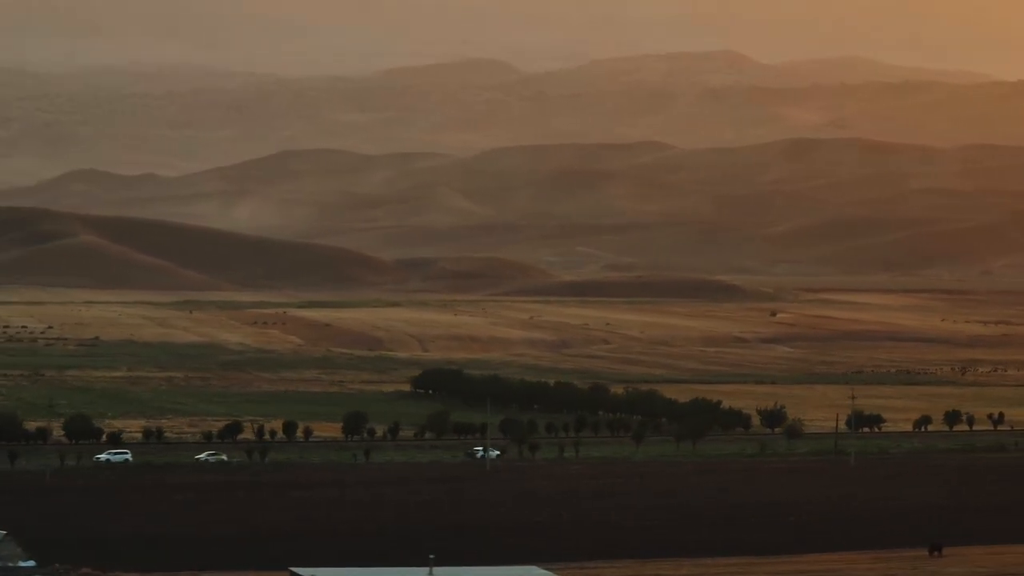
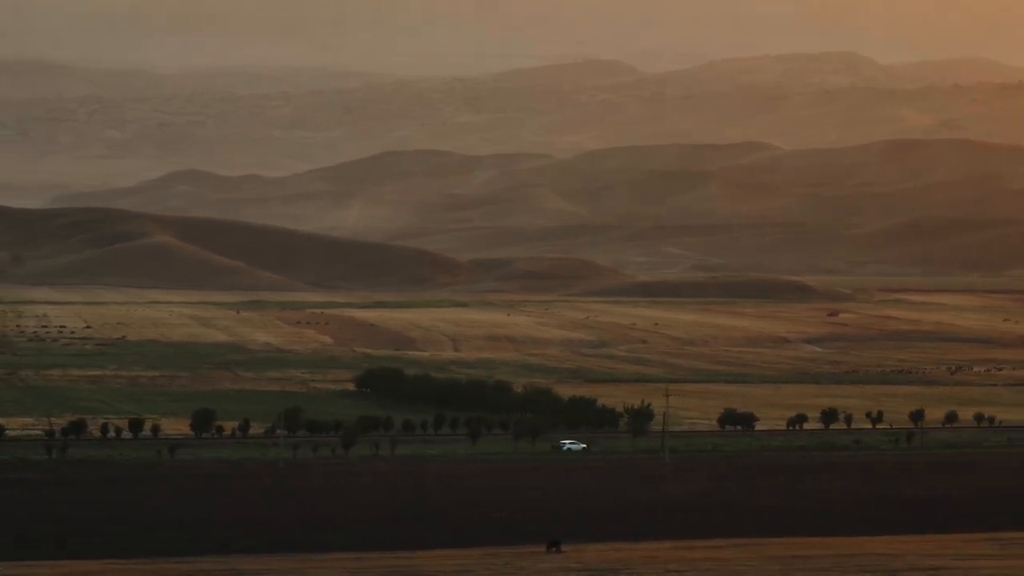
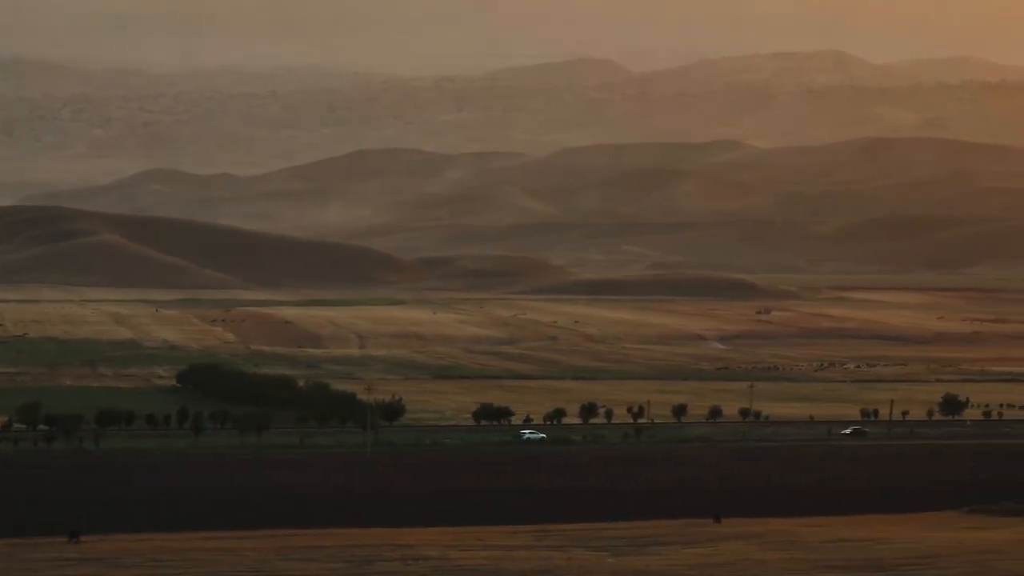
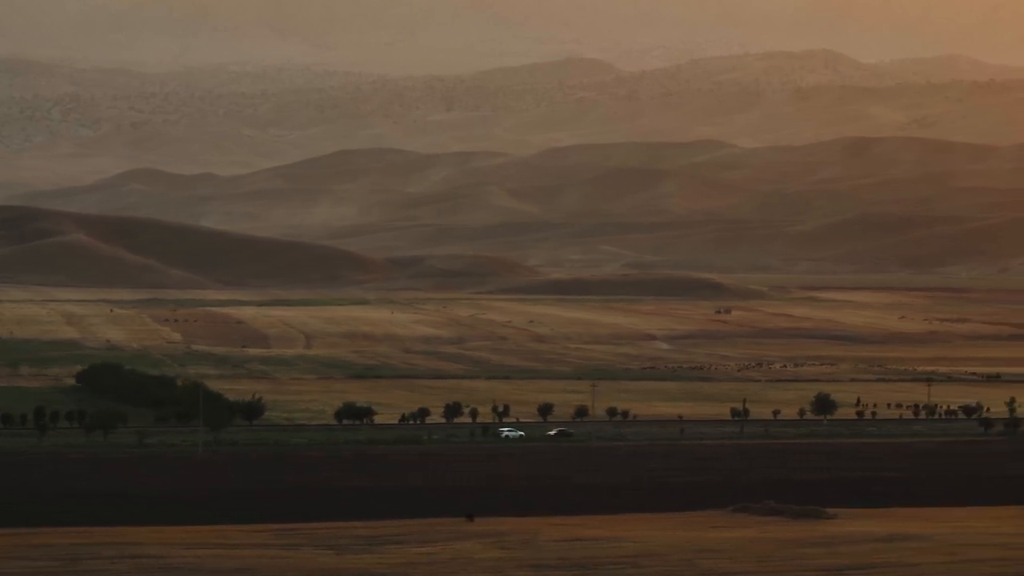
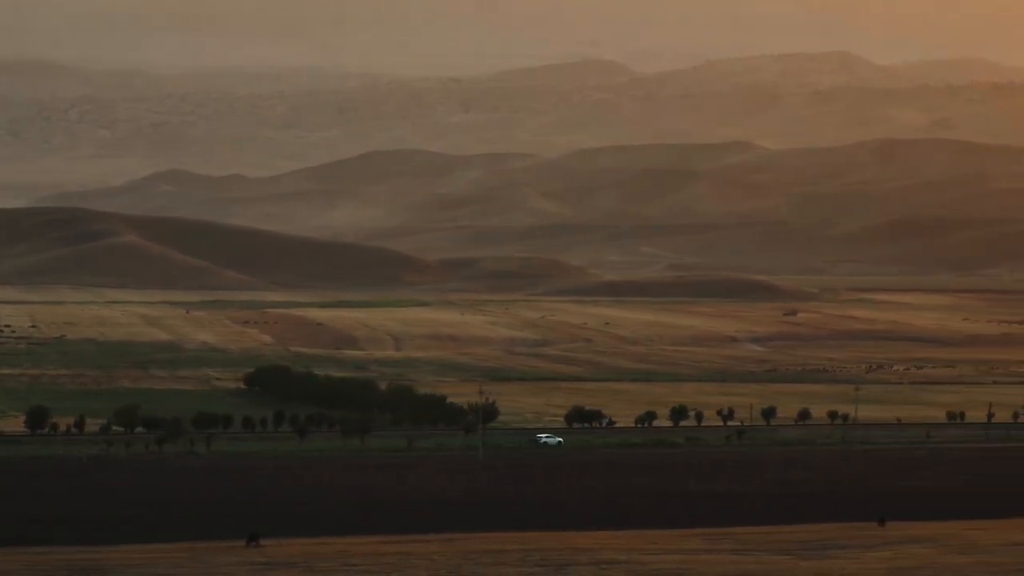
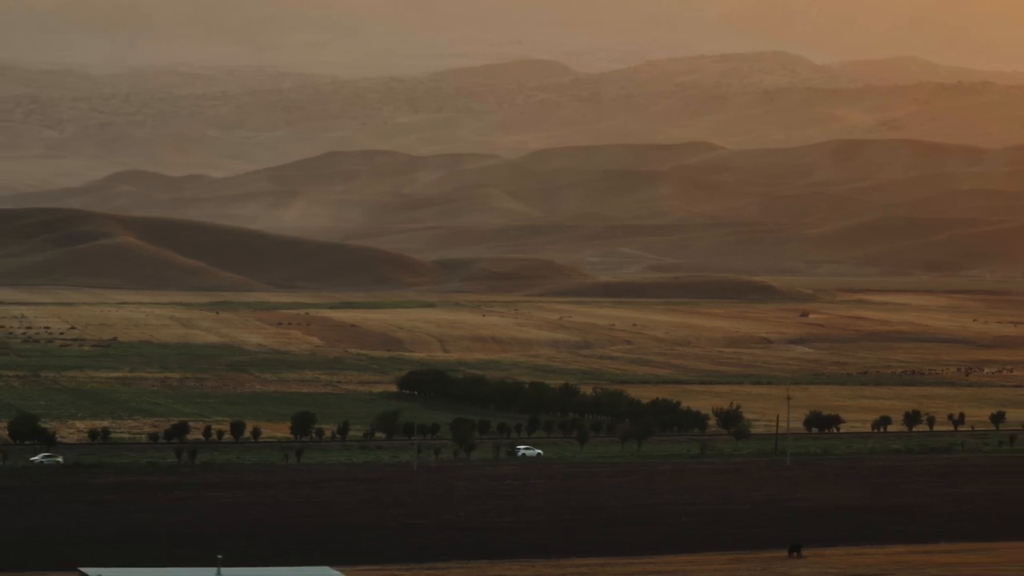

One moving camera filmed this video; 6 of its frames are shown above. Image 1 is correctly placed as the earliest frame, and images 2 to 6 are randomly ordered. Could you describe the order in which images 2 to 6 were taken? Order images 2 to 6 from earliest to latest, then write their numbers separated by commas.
6, 2, 5, 3, 4
